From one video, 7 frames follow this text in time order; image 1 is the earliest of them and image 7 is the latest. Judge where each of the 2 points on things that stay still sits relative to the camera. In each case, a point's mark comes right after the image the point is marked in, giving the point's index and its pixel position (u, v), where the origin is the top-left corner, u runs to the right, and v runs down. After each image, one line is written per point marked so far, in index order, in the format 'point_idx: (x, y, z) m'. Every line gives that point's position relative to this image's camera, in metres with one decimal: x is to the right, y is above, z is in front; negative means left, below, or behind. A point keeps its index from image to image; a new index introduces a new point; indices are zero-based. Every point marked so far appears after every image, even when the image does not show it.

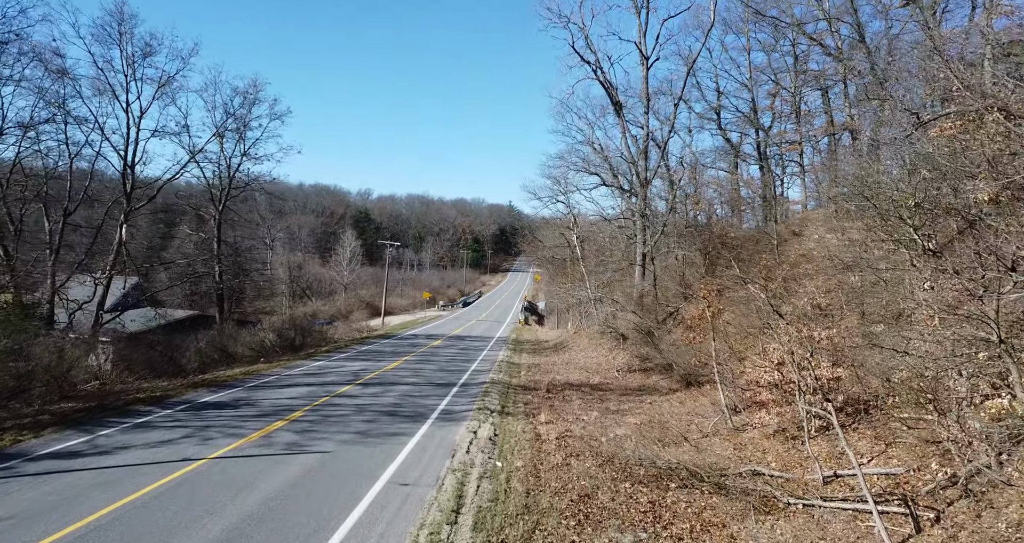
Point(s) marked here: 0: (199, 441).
0: (-5.2, -2.9, +12.1) m
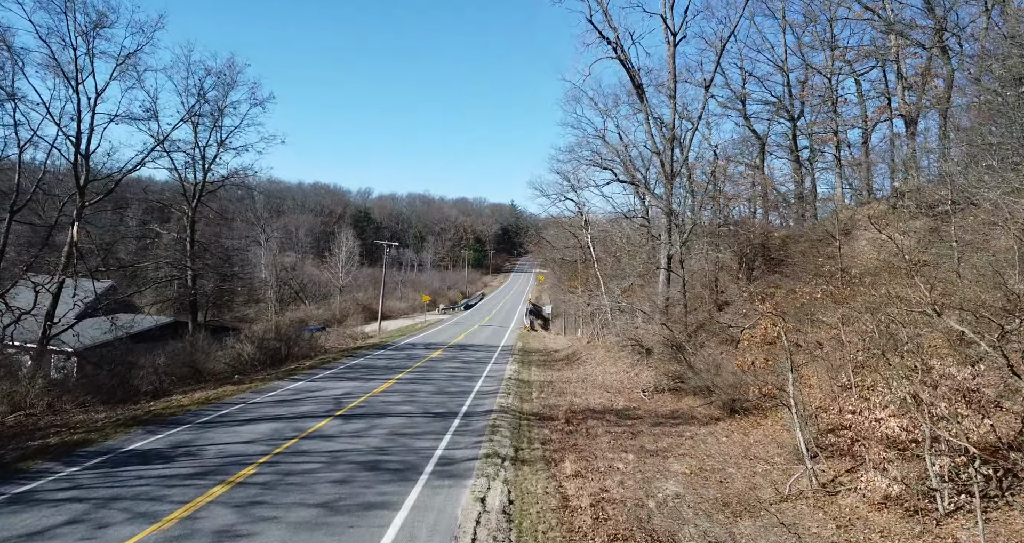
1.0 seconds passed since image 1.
0: (-4.9, -3.0, +8.6) m
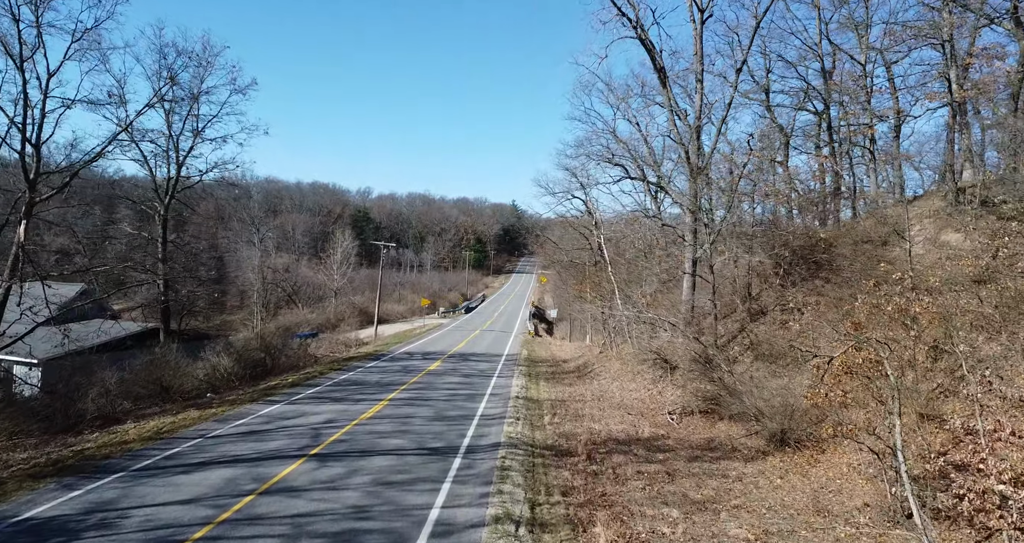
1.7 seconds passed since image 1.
0: (-4.7, -3.2, +5.7) m
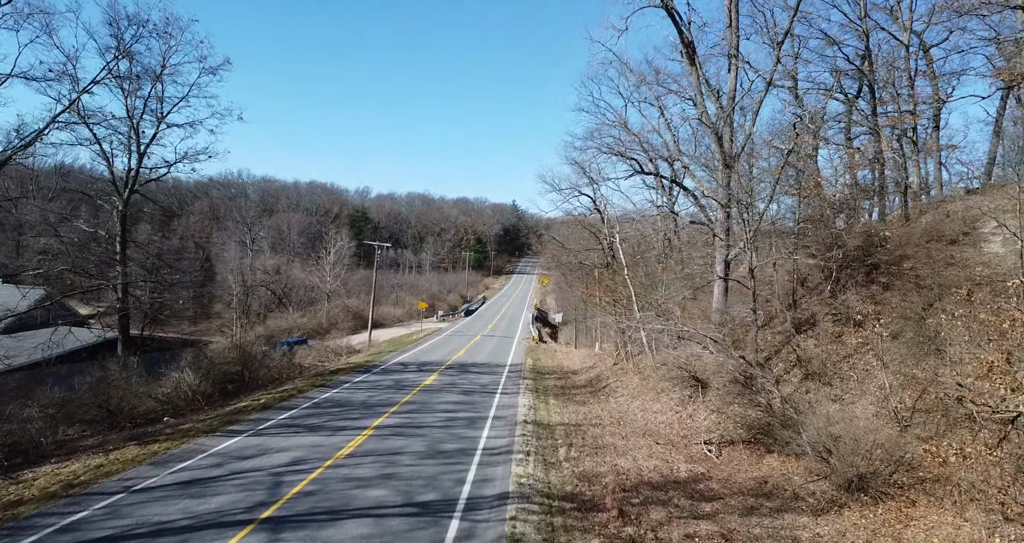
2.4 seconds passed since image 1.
0: (-4.5, -3.3, +2.6) m
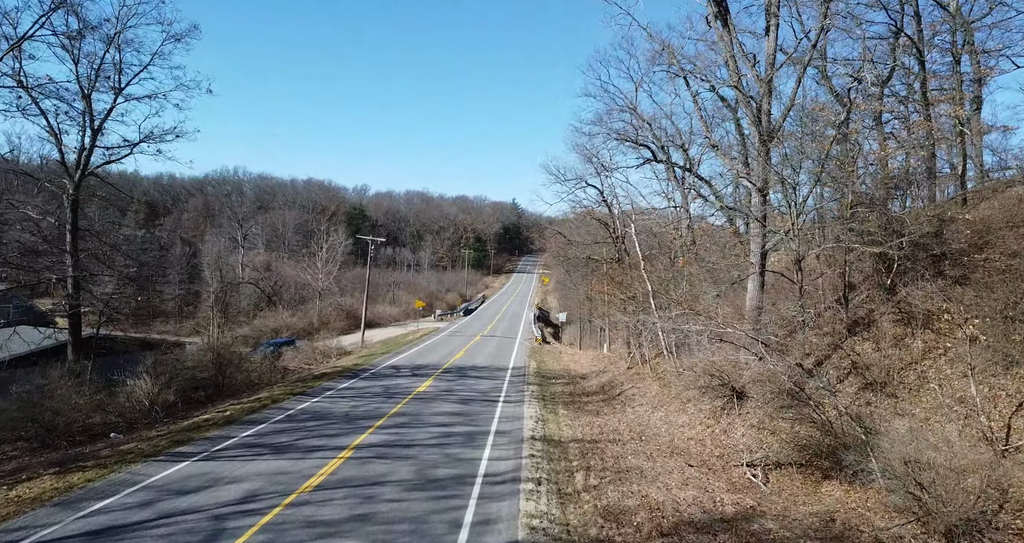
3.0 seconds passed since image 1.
0: (-4.4, -3.1, -0.2) m
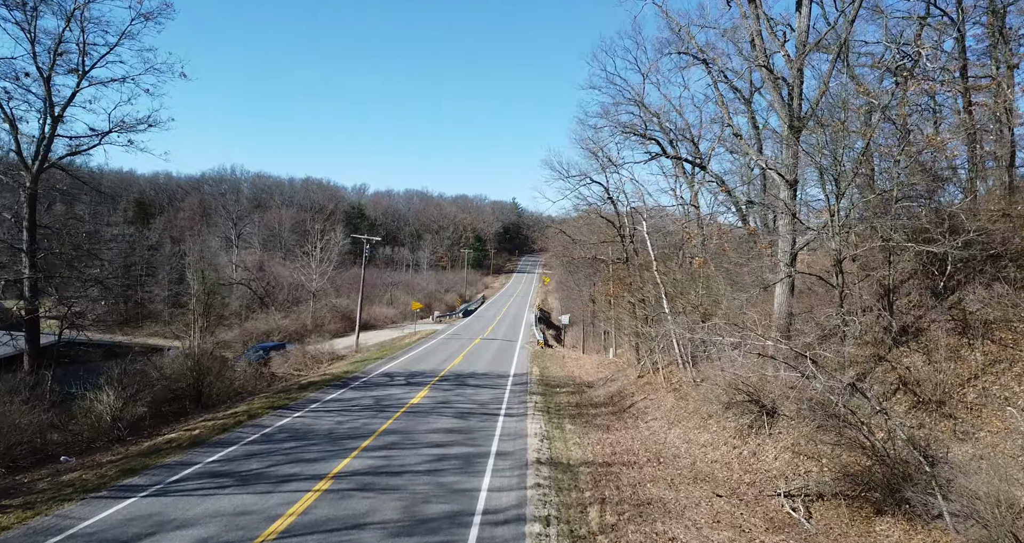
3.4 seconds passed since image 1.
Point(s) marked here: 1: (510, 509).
0: (-4.3, -3.1, -2.1) m
1: (0.0, -3.7, +11.6) m
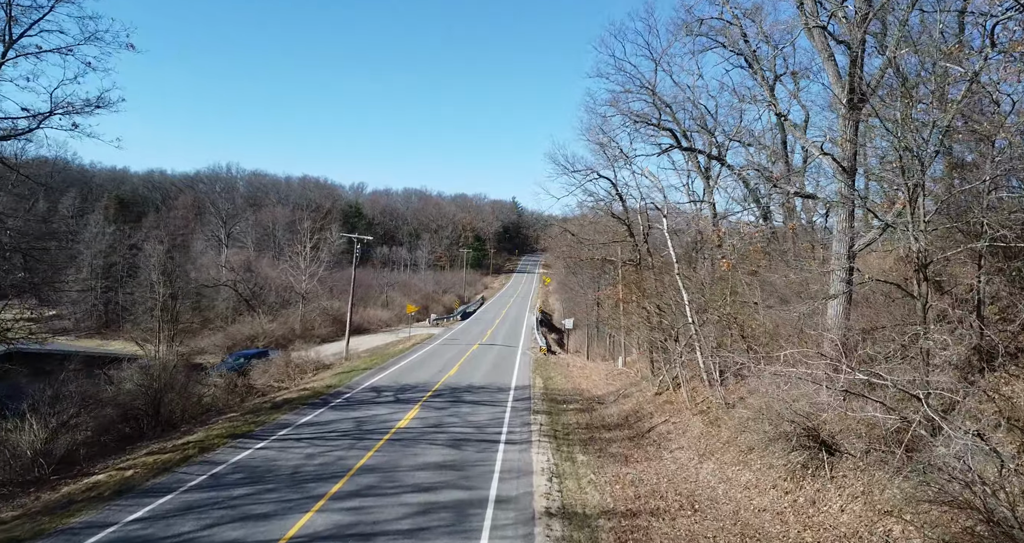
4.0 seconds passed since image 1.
0: (-4.3, -3.2, -4.9) m
1: (0.0, -3.8, +8.8) m
